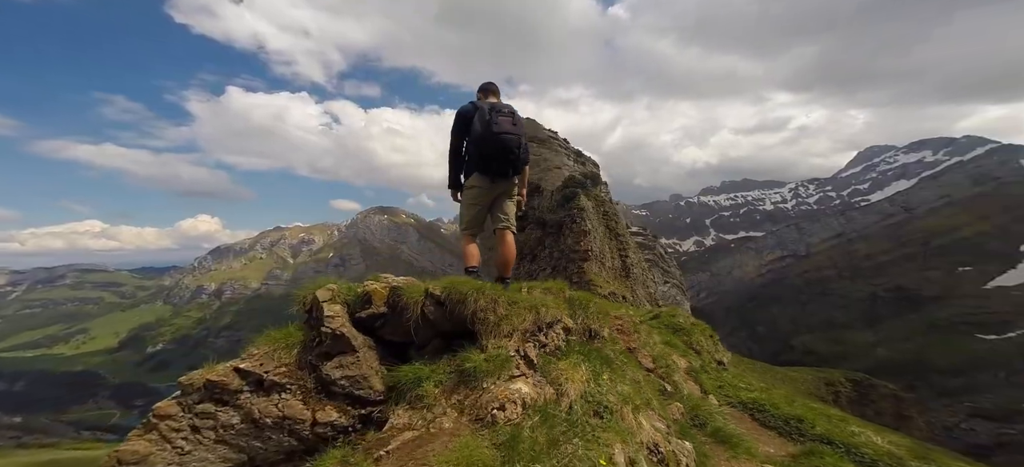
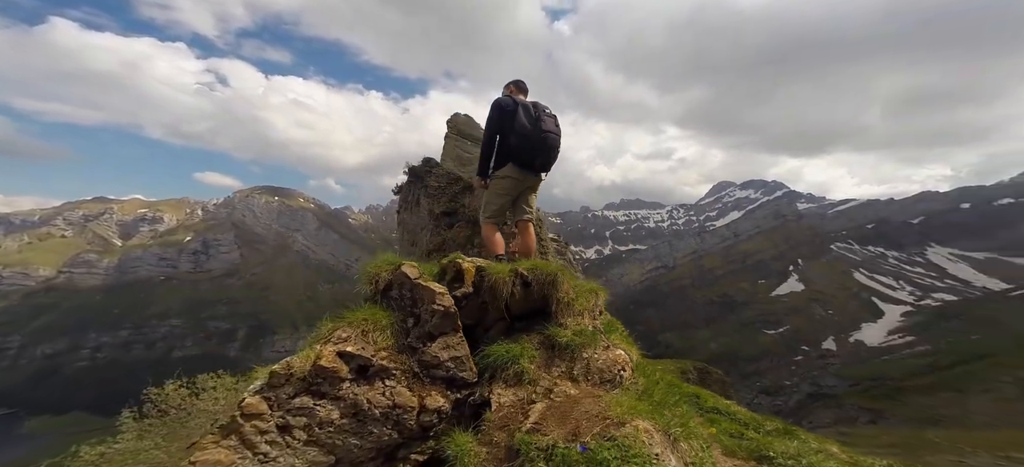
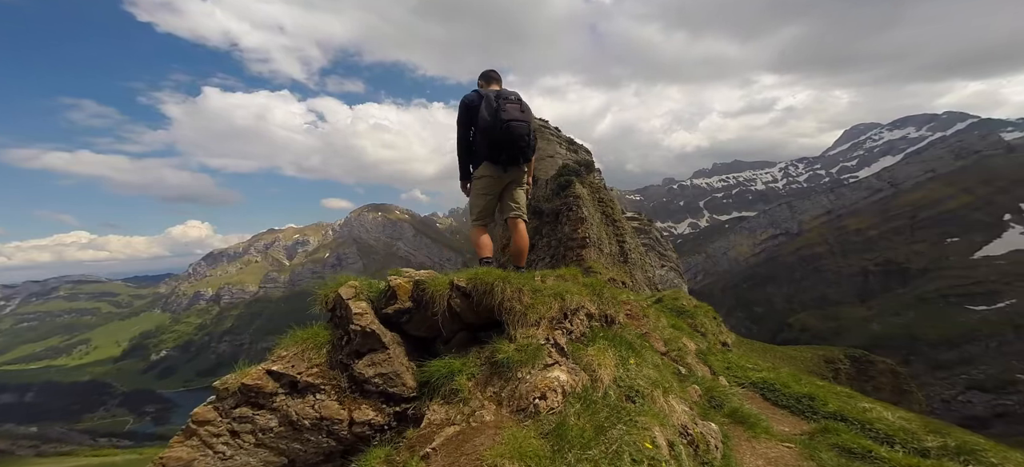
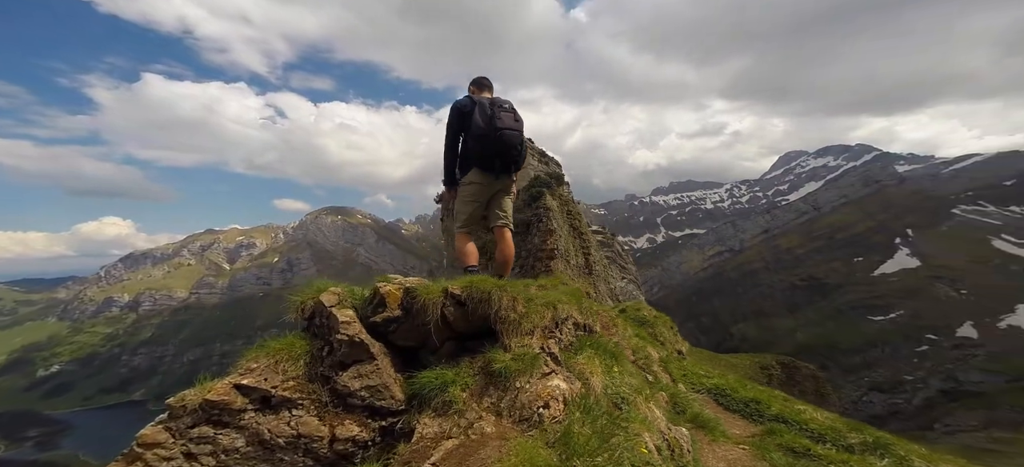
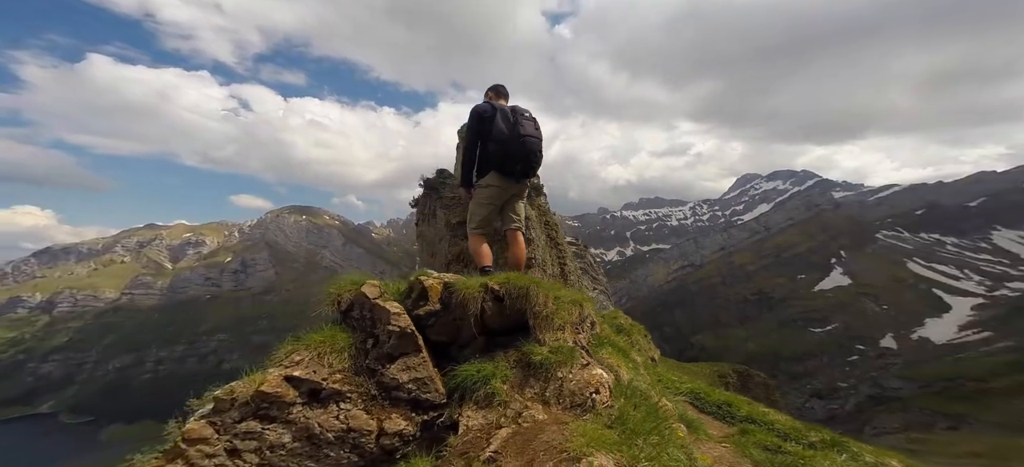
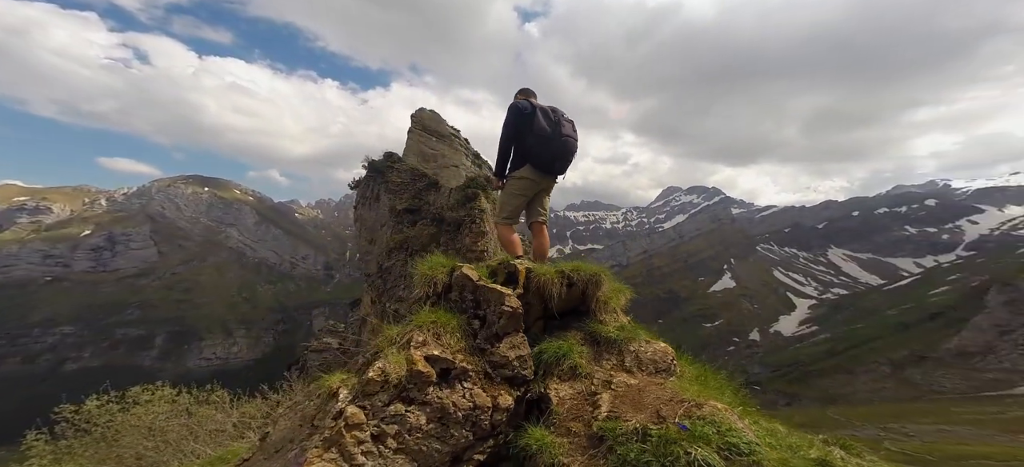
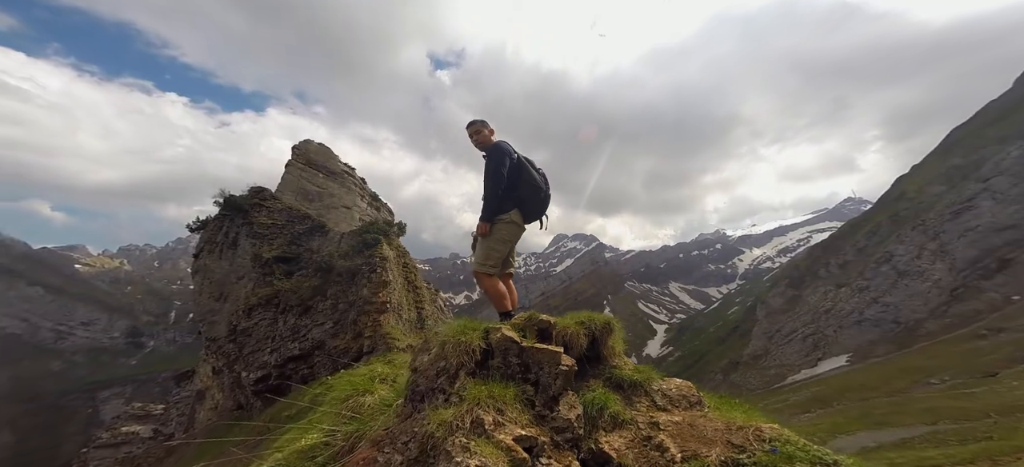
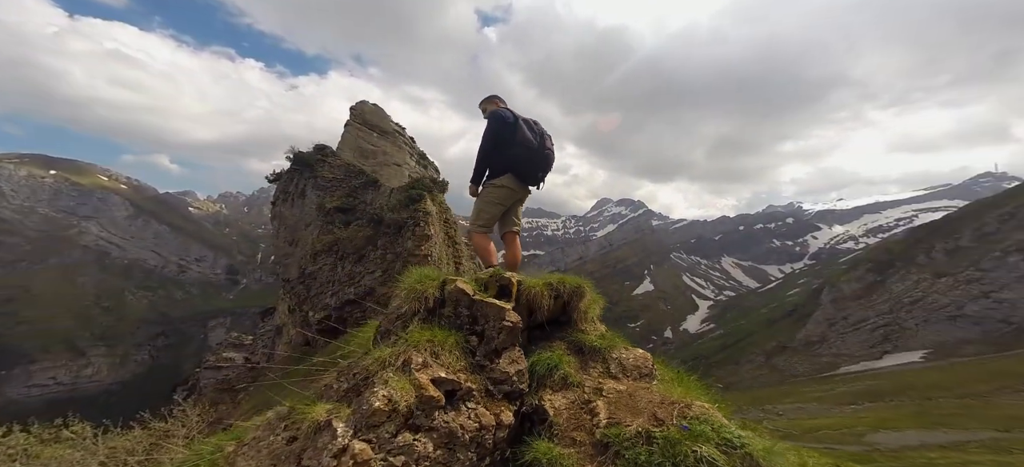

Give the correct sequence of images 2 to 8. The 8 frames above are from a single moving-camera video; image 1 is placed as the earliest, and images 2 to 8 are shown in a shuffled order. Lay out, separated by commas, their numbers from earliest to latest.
3, 4, 5, 2, 6, 8, 7
